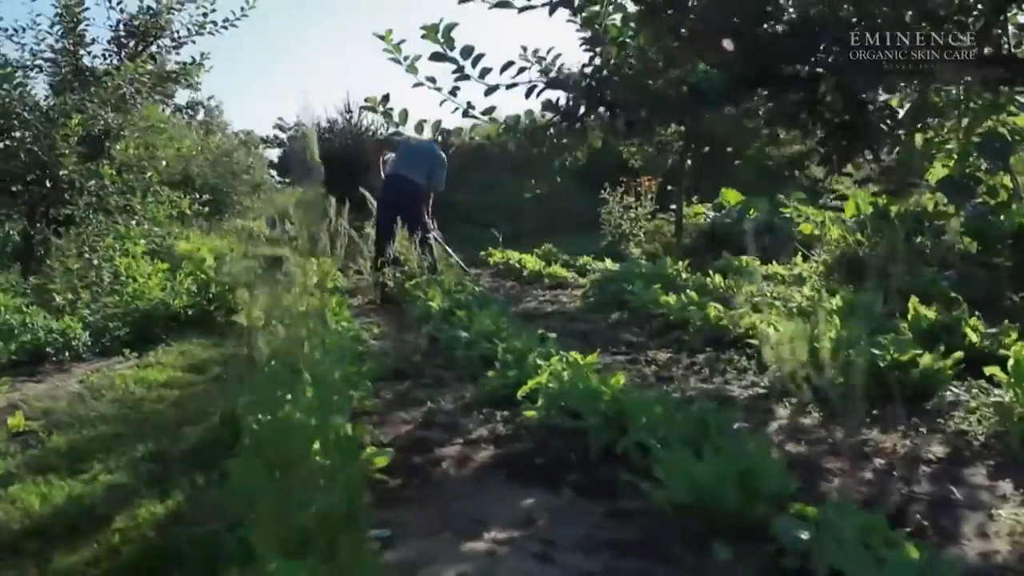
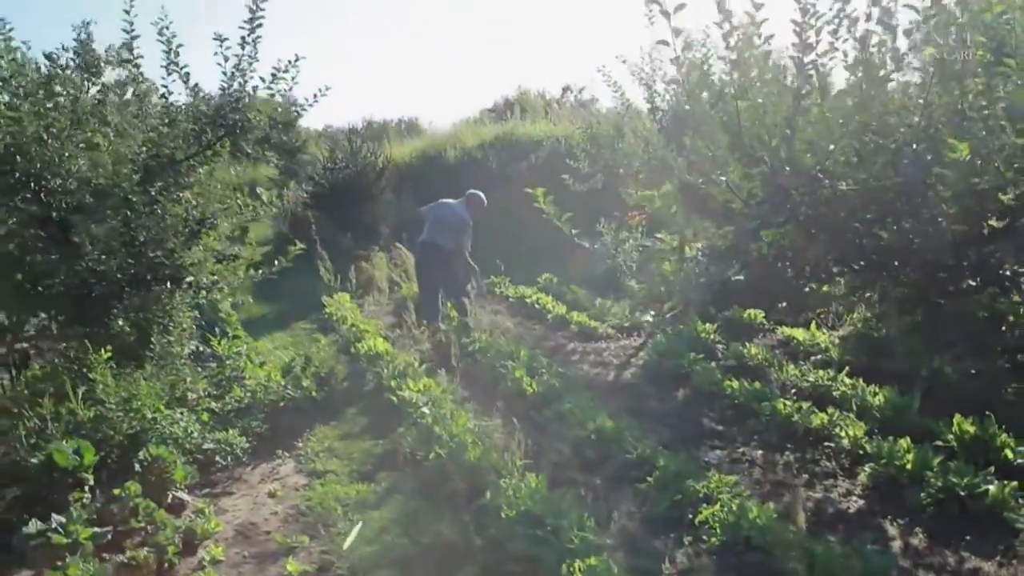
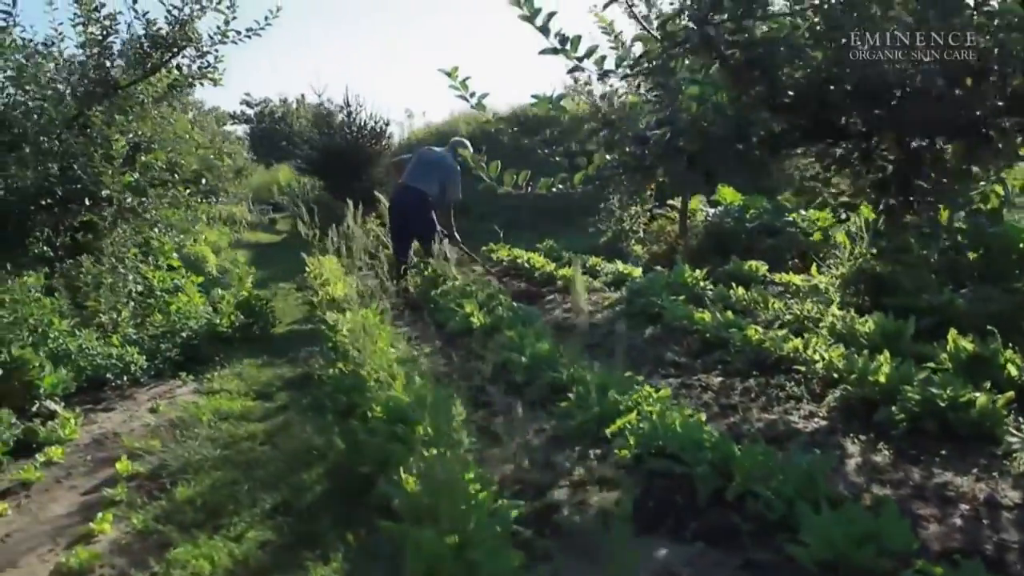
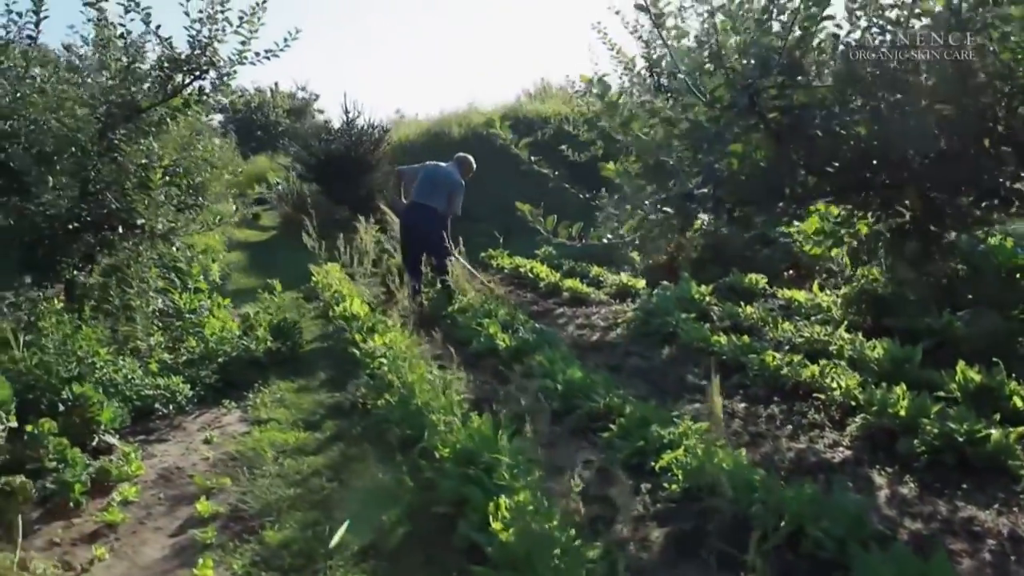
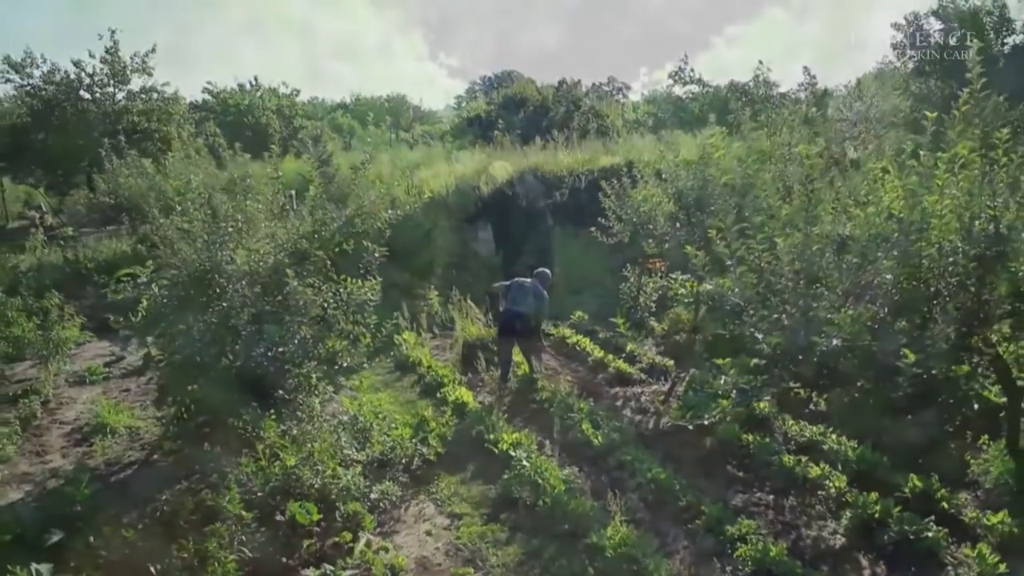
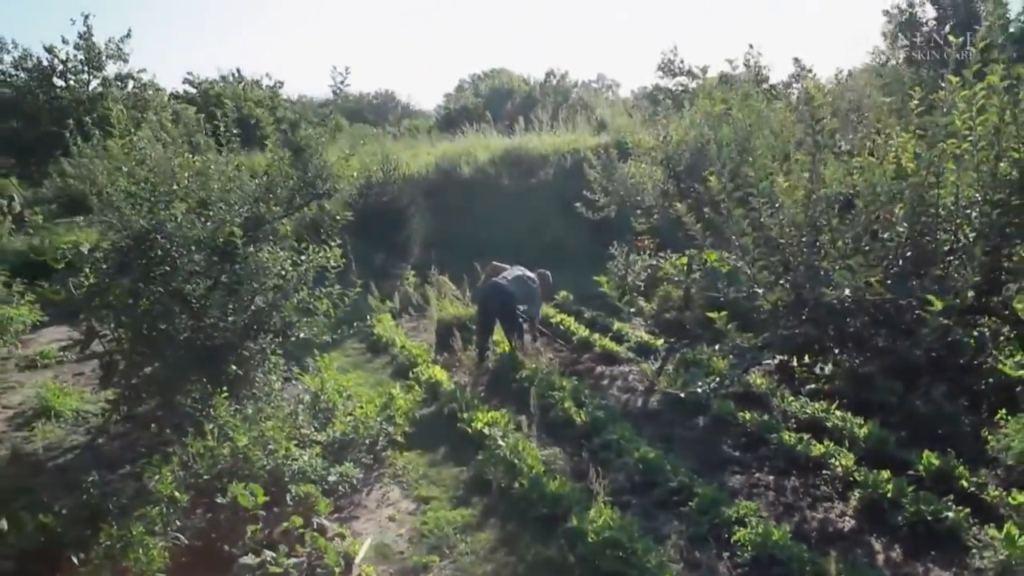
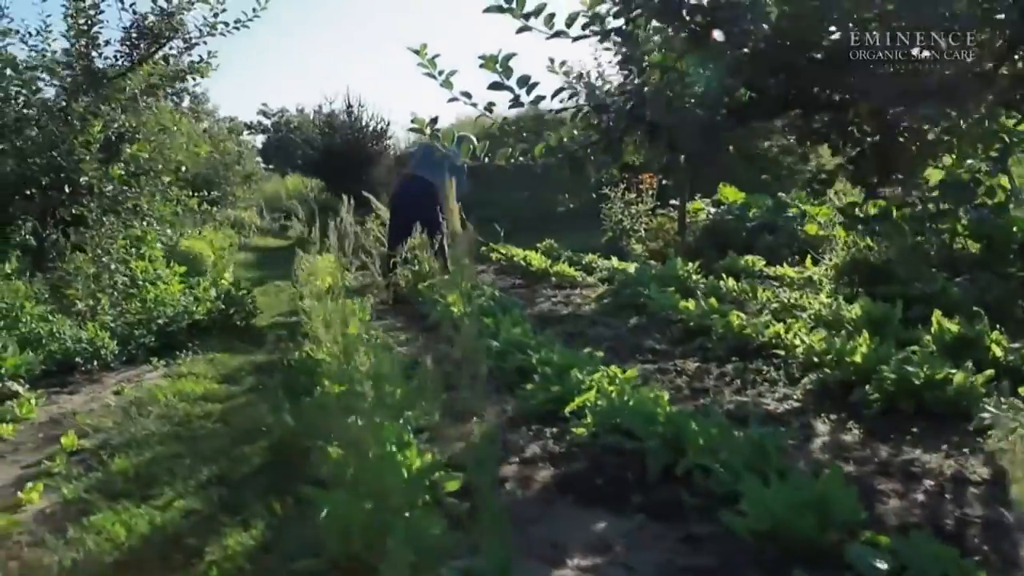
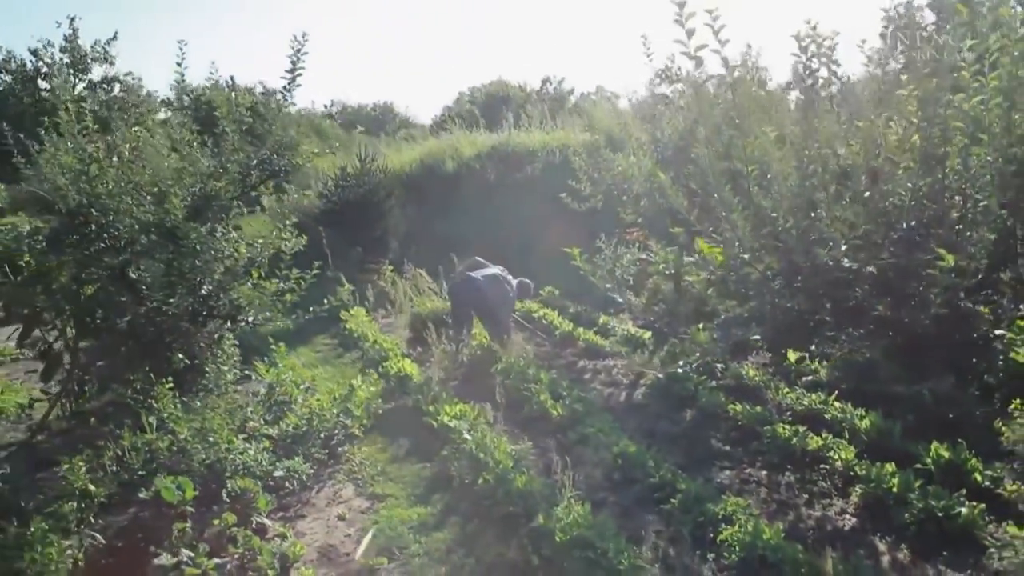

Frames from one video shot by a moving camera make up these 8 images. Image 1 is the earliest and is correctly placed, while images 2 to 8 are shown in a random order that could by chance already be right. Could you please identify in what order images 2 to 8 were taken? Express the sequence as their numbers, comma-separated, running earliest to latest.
7, 3, 4, 2, 8, 6, 5
